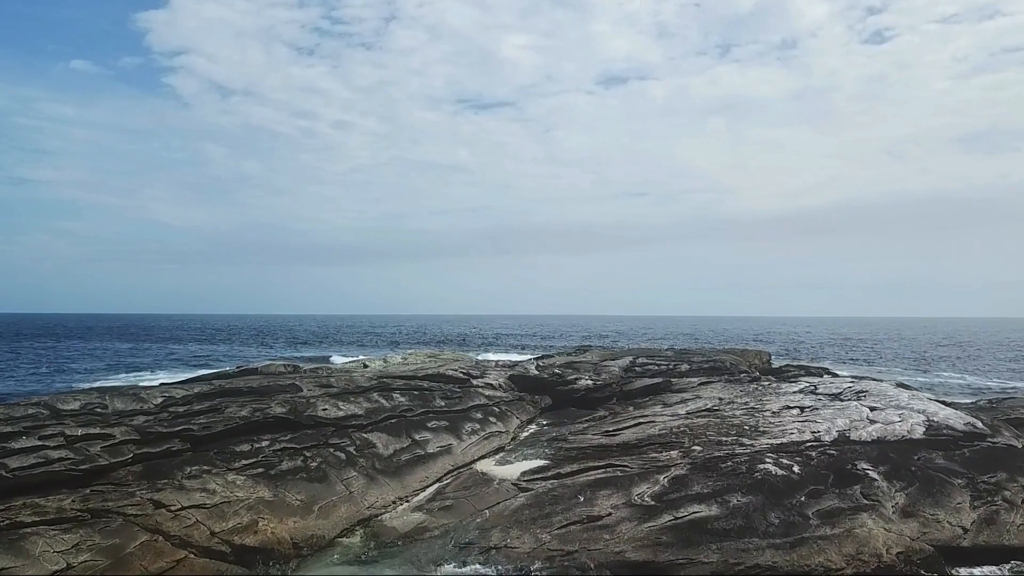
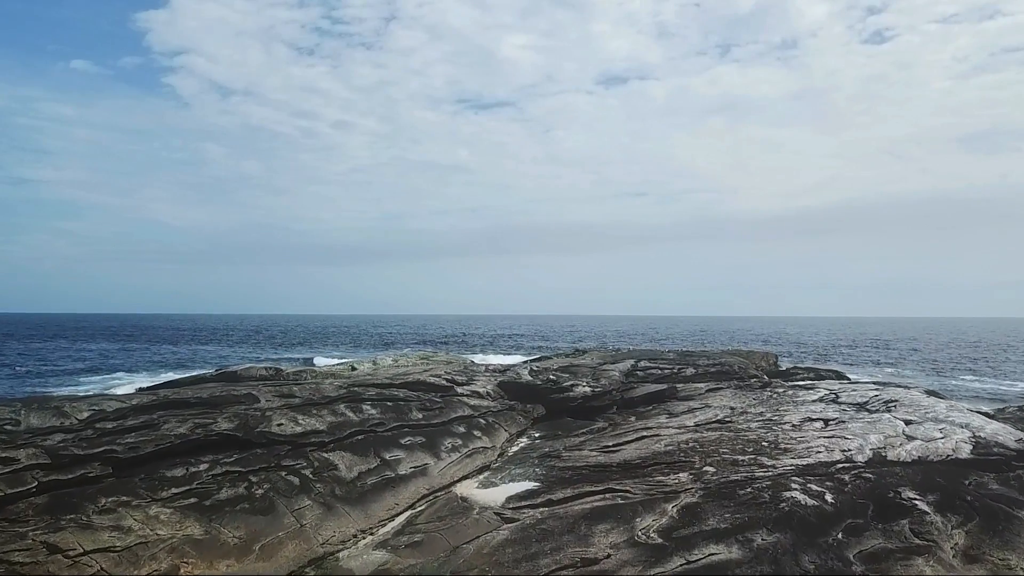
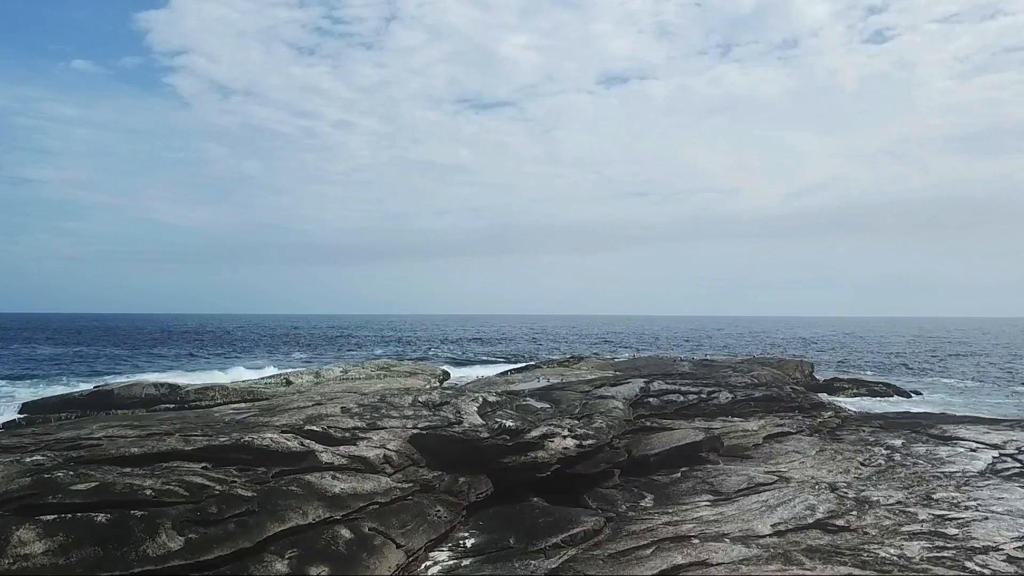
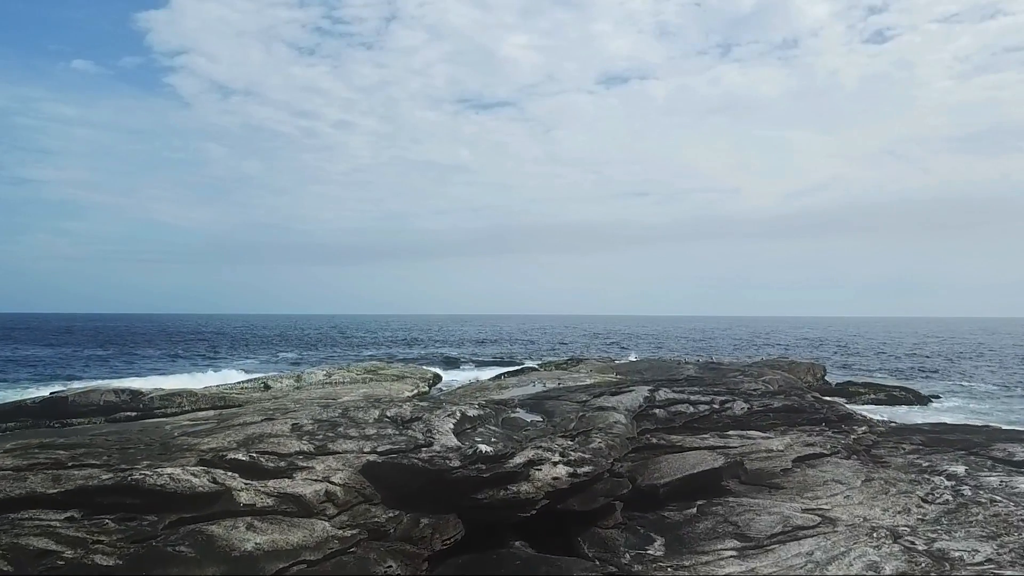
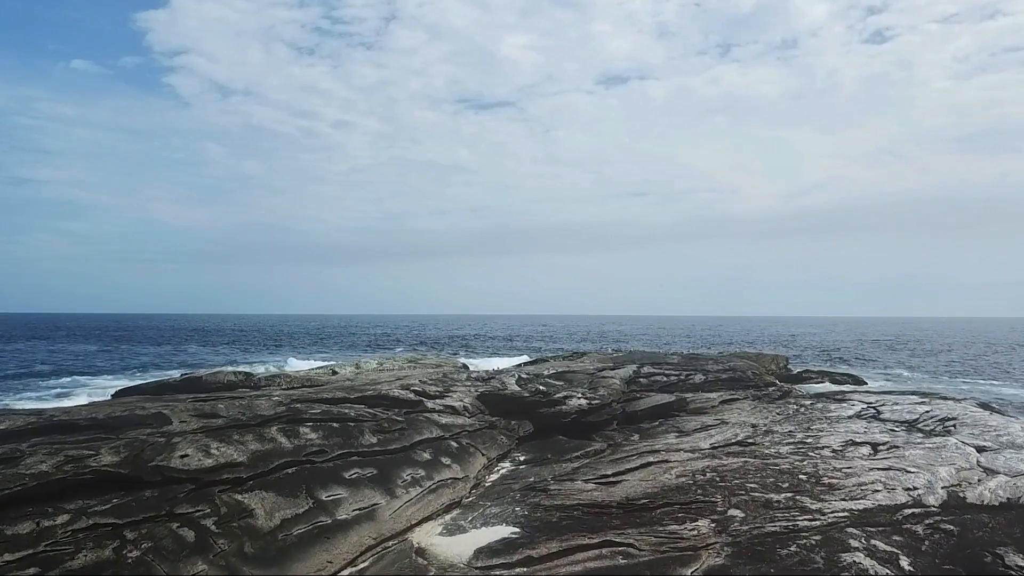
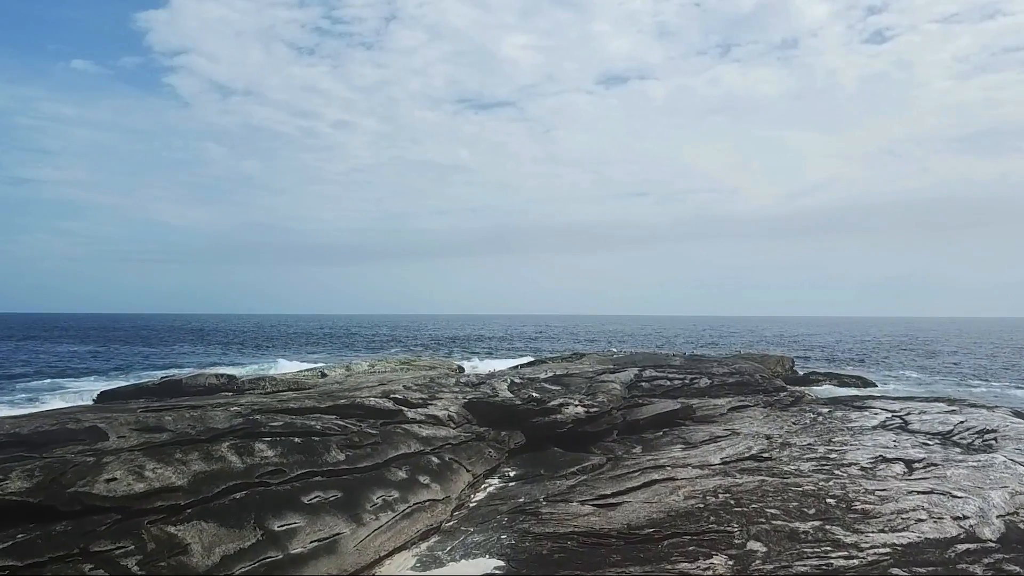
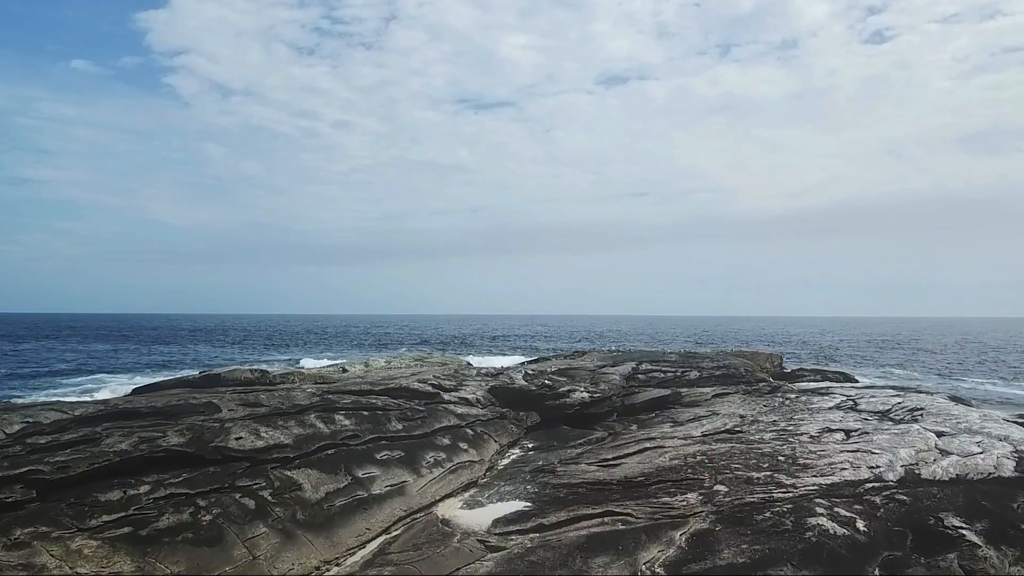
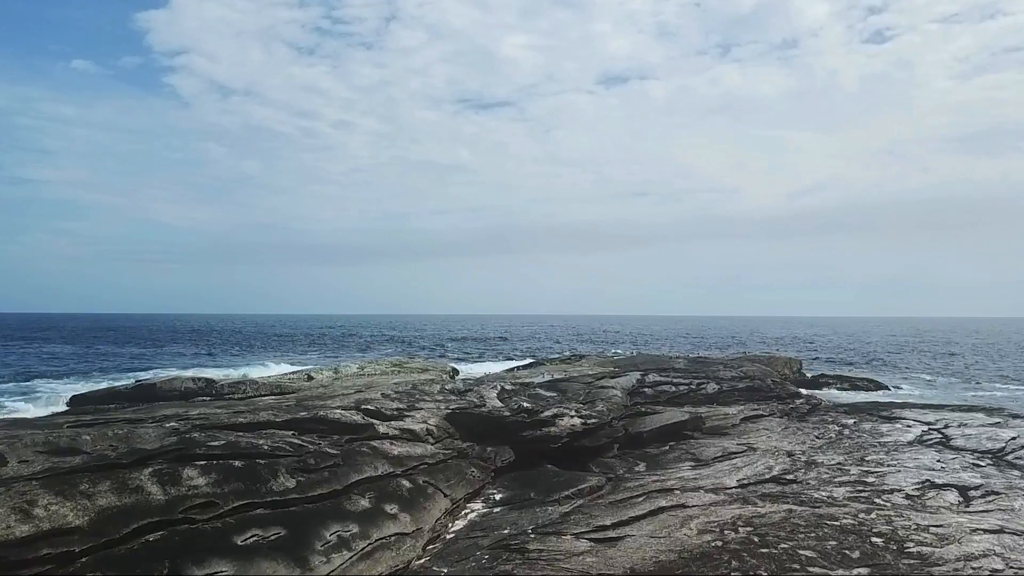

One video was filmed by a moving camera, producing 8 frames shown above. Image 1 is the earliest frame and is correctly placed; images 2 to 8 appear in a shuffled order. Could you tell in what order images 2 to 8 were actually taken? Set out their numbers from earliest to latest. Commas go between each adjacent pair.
2, 7, 5, 6, 8, 3, 4
